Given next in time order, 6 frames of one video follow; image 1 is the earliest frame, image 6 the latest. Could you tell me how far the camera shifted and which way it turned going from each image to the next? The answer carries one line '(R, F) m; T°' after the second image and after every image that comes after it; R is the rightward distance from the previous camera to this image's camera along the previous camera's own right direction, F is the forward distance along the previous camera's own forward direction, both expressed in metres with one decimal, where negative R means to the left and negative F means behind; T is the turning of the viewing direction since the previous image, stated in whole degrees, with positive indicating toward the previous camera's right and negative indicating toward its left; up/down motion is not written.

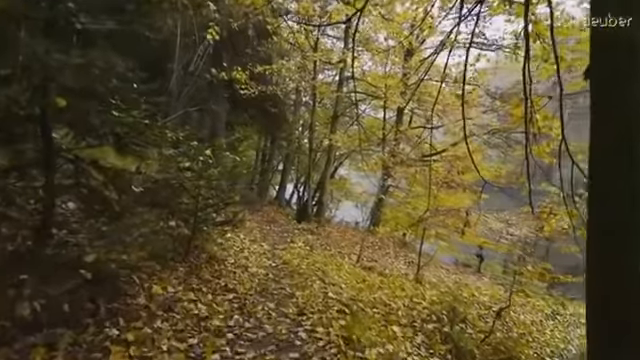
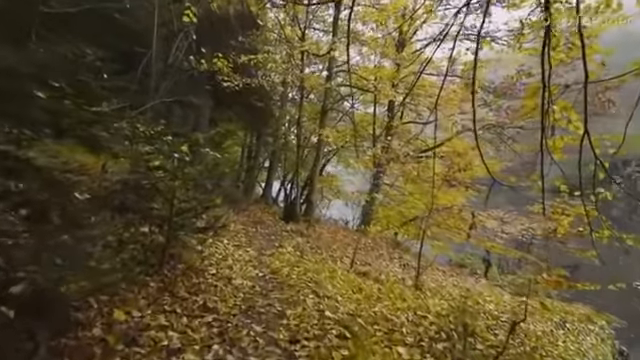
(-0.1, +0.6) m; +2°
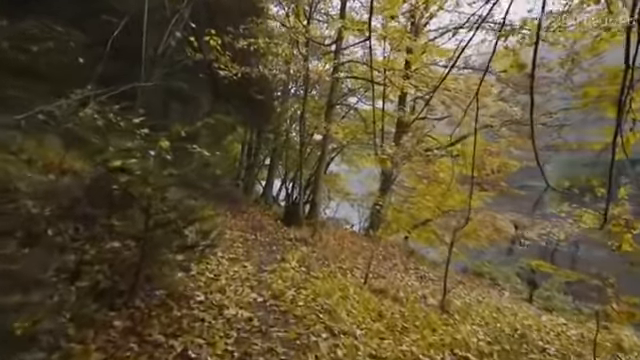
(-0.1, +1.0) m; 0°
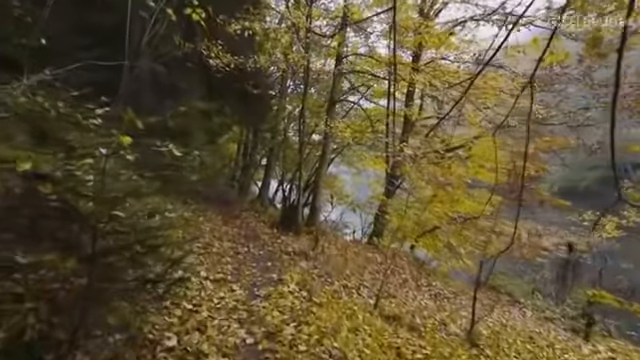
(-0.1, +1.0) m; 0°
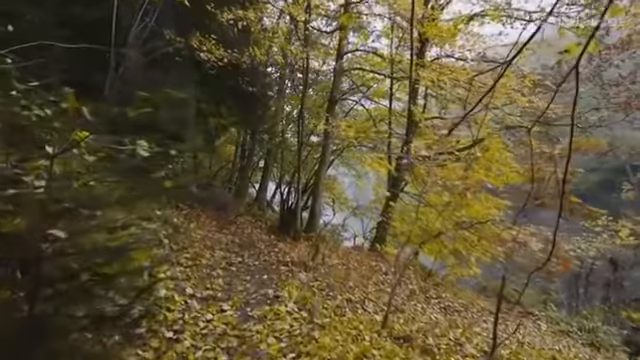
(0.0, +0.6) m; 0°
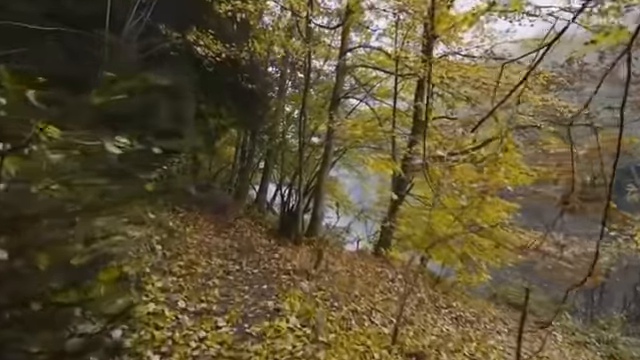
(0.0, +0.4) m; 0°
